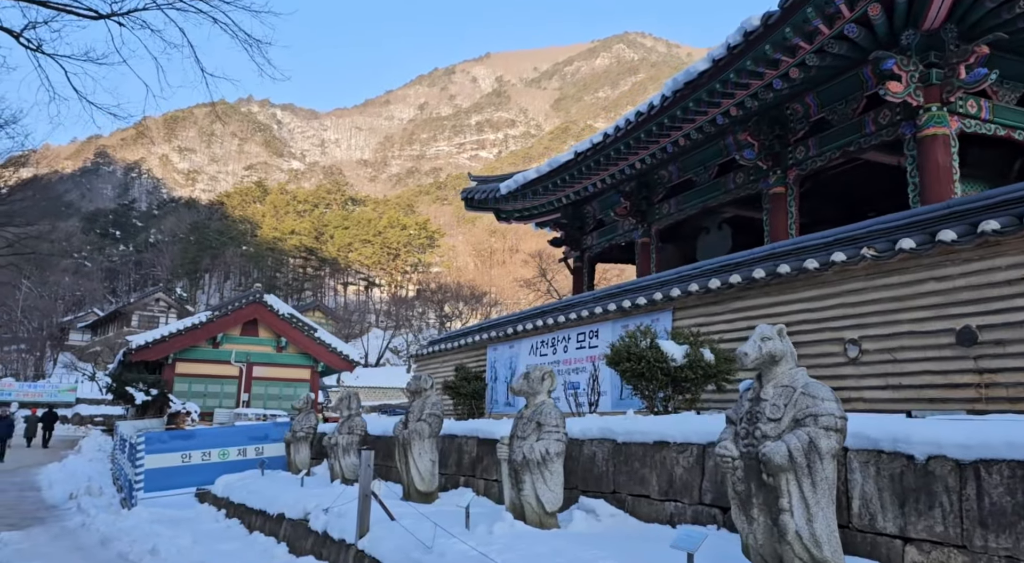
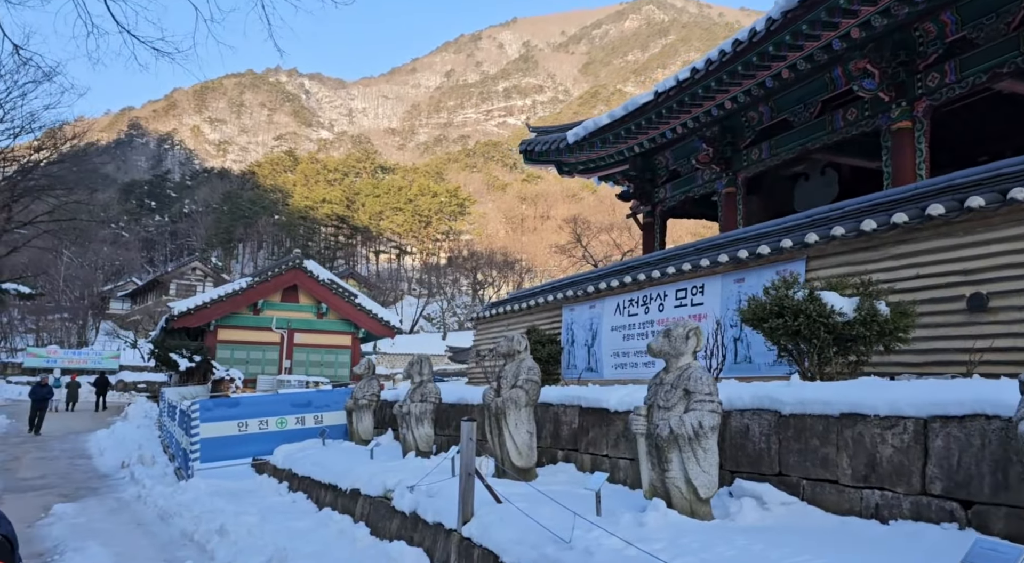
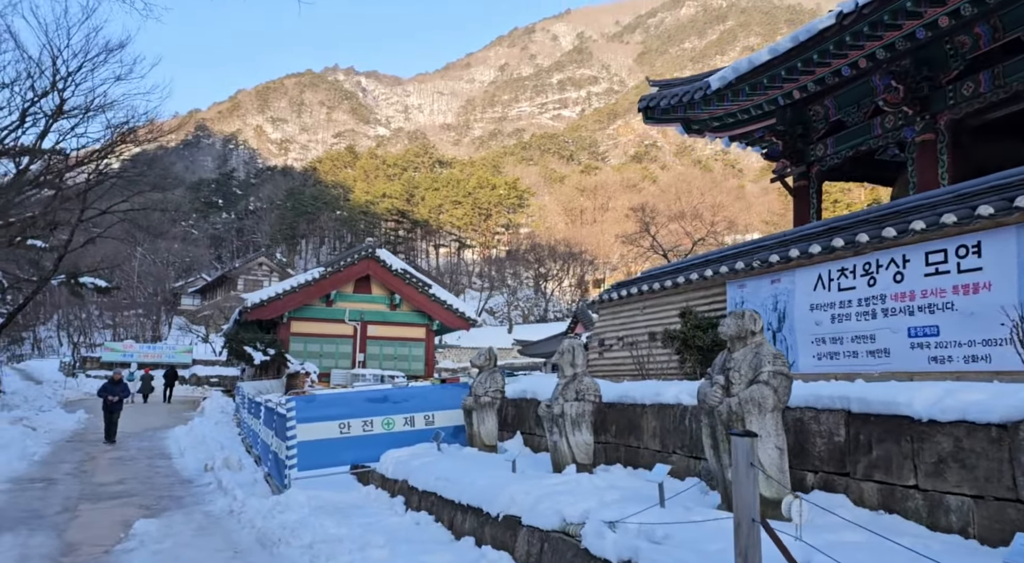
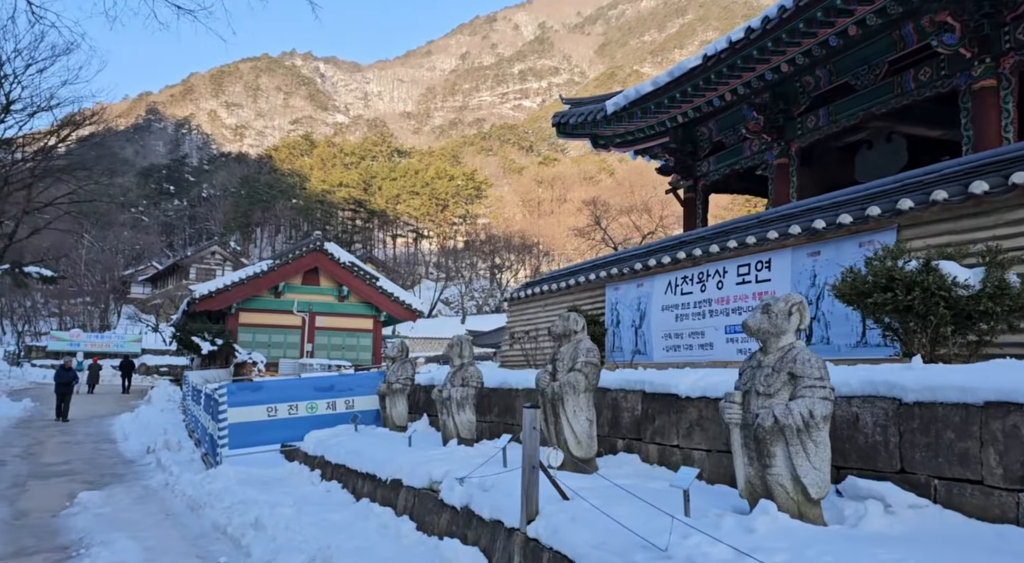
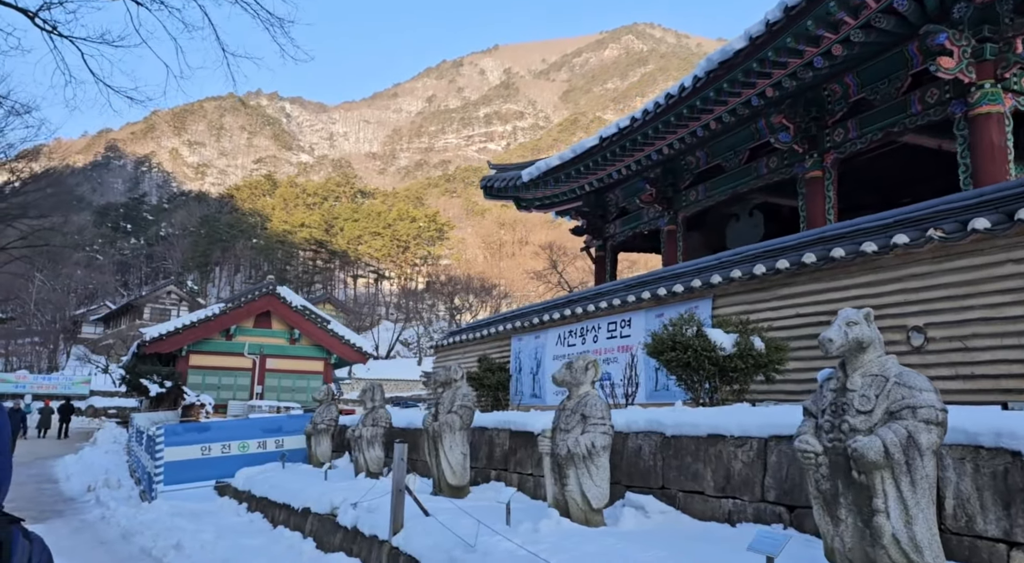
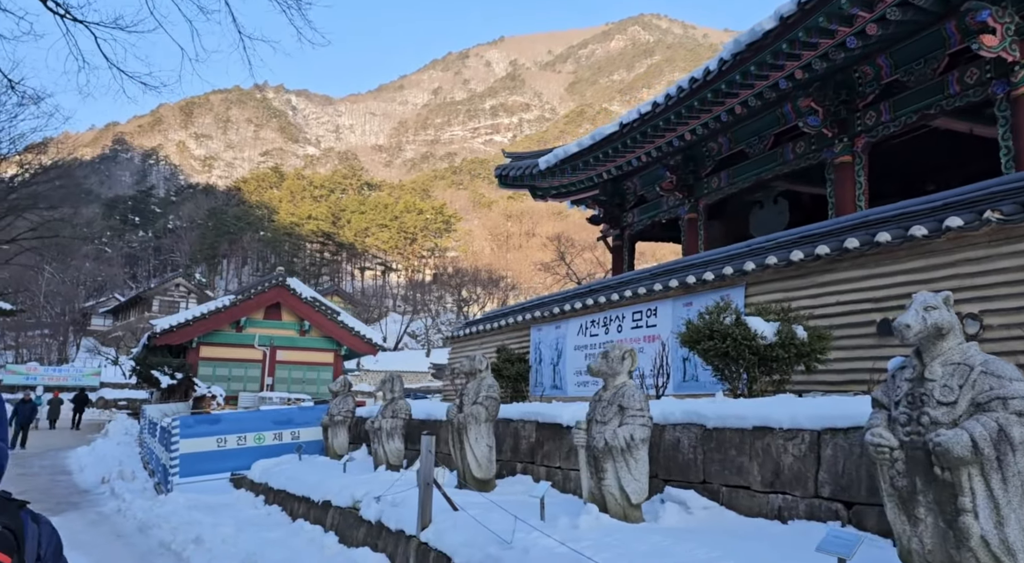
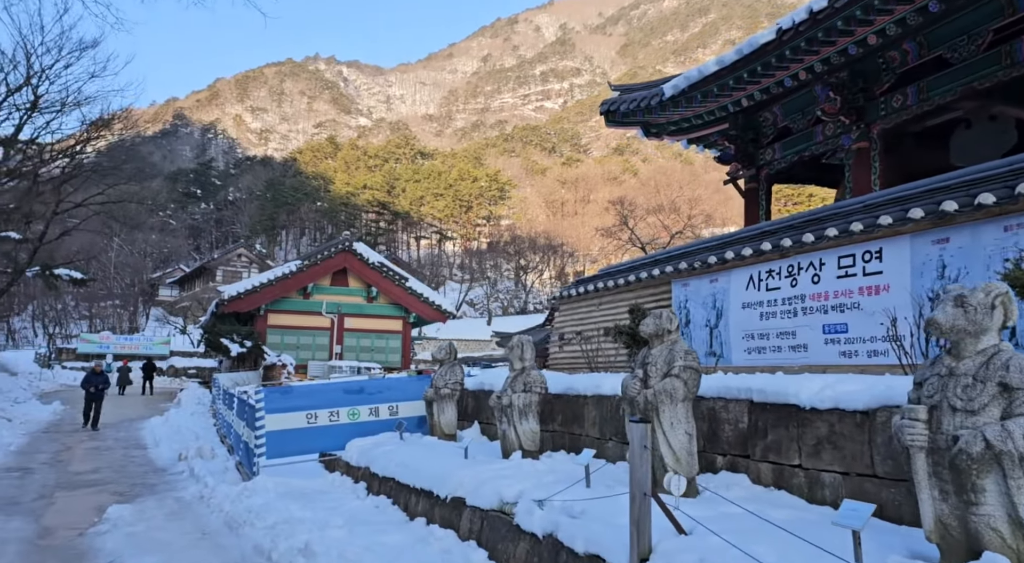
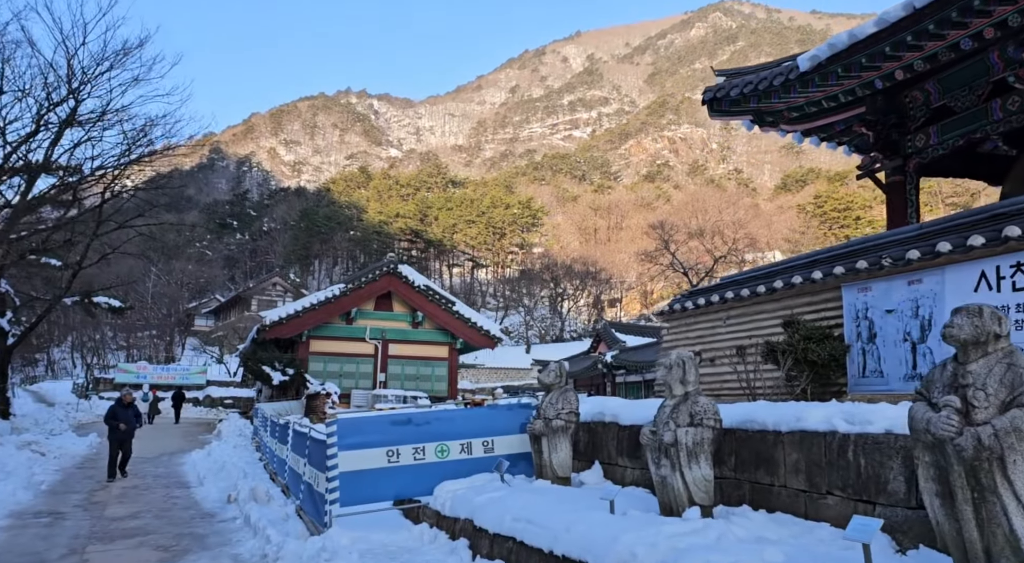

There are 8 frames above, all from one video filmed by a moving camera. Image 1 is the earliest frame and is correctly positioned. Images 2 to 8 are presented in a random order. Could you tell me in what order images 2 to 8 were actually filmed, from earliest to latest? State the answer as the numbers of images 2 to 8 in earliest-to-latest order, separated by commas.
5, 6, 2, 4, 7, 3, 8
